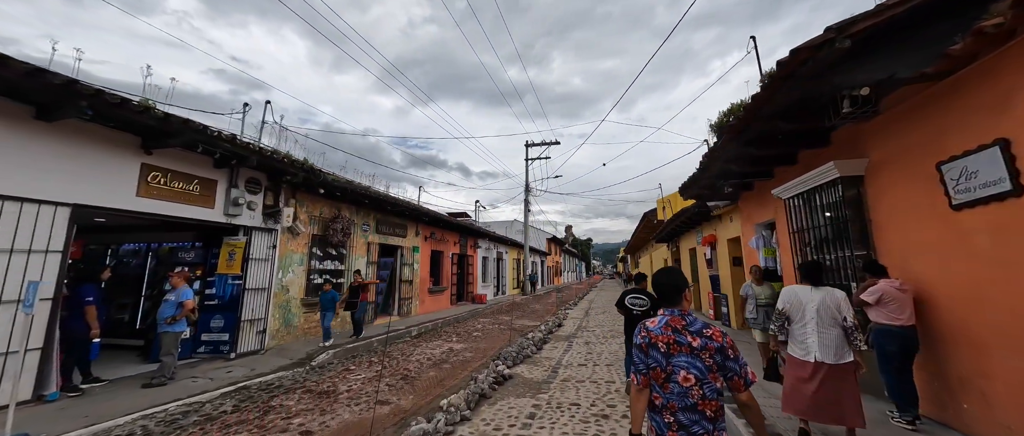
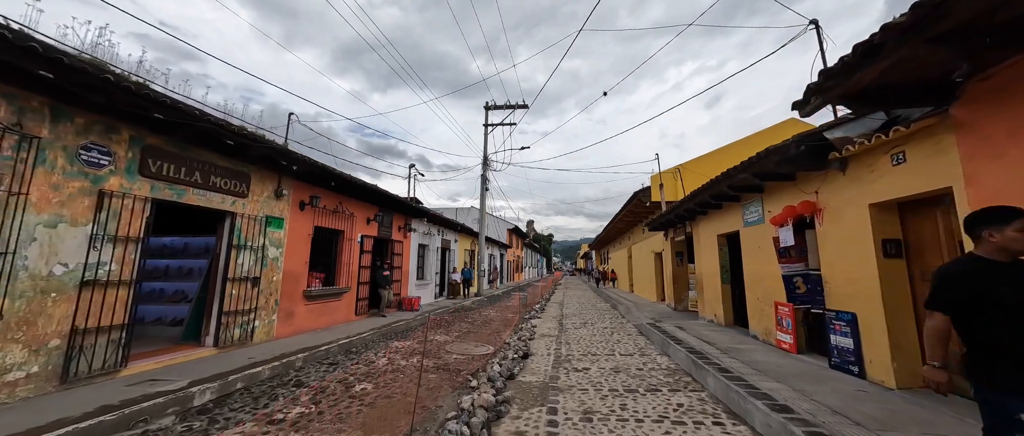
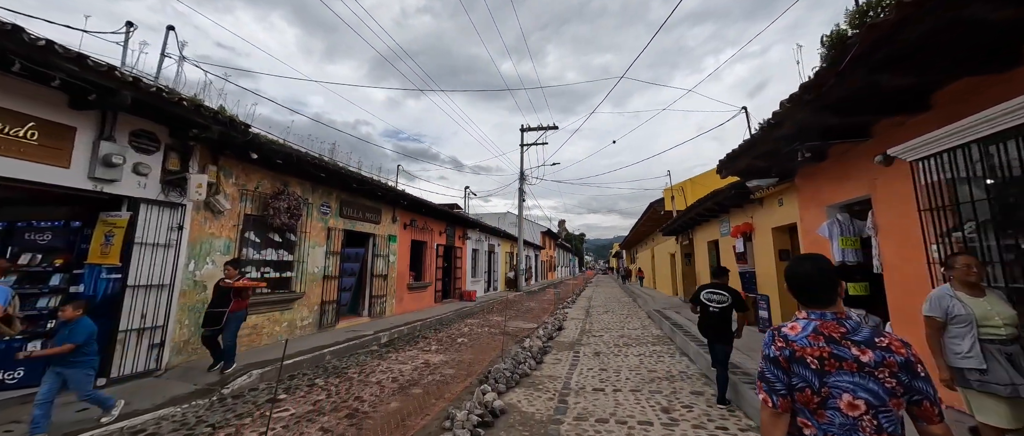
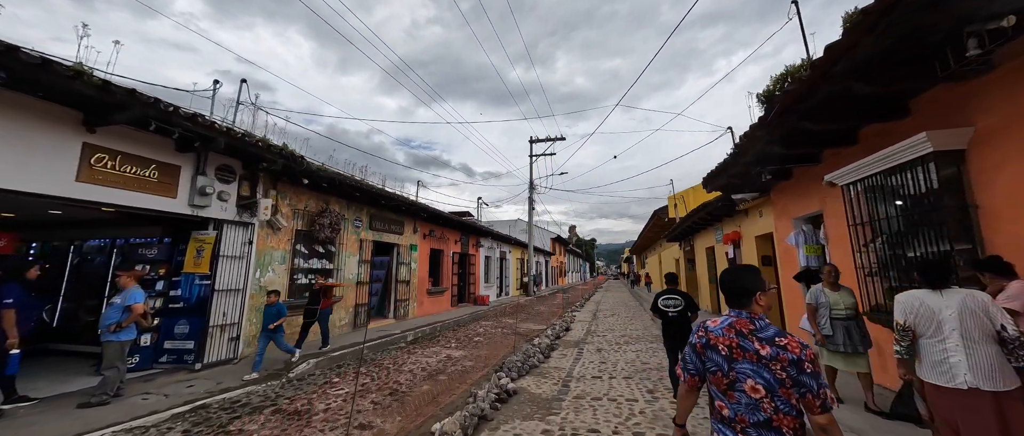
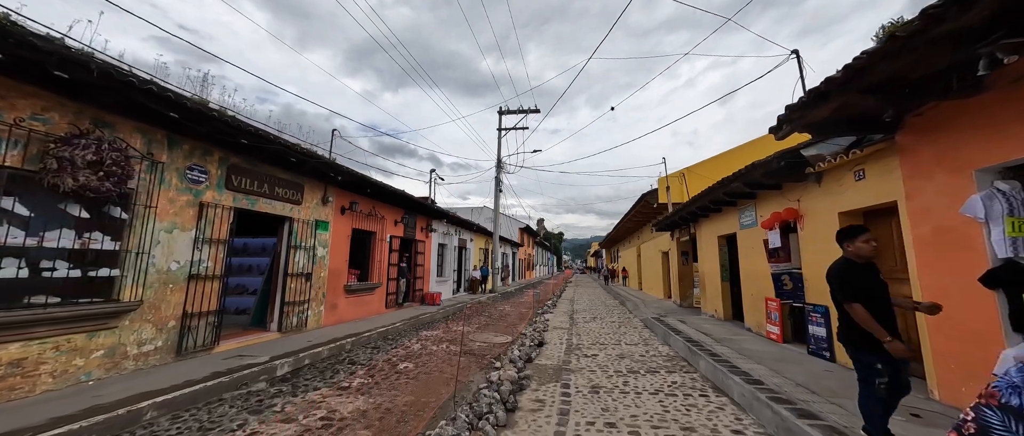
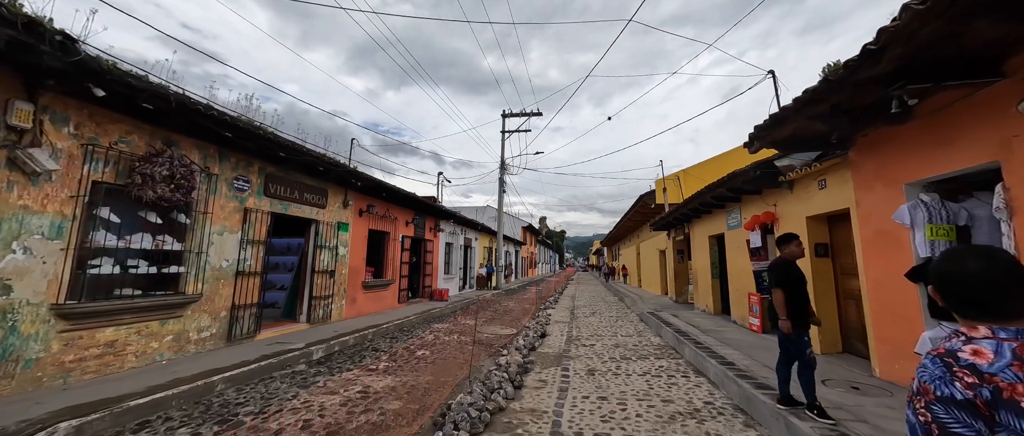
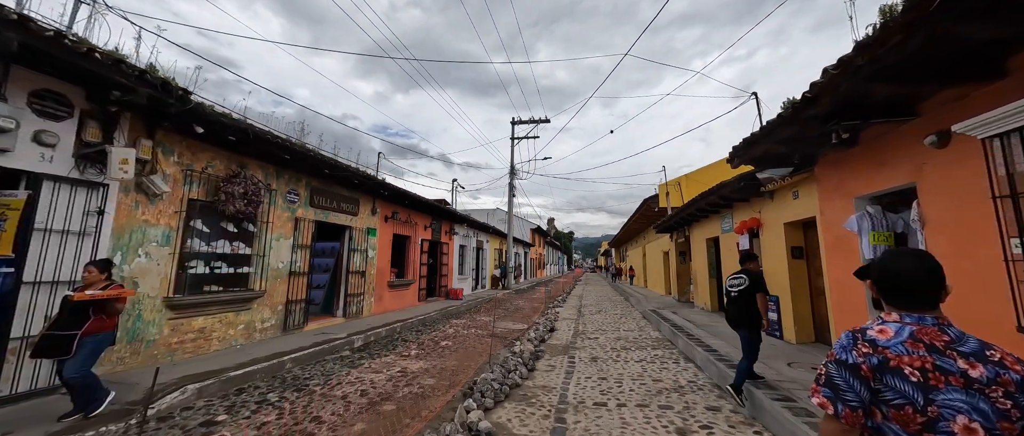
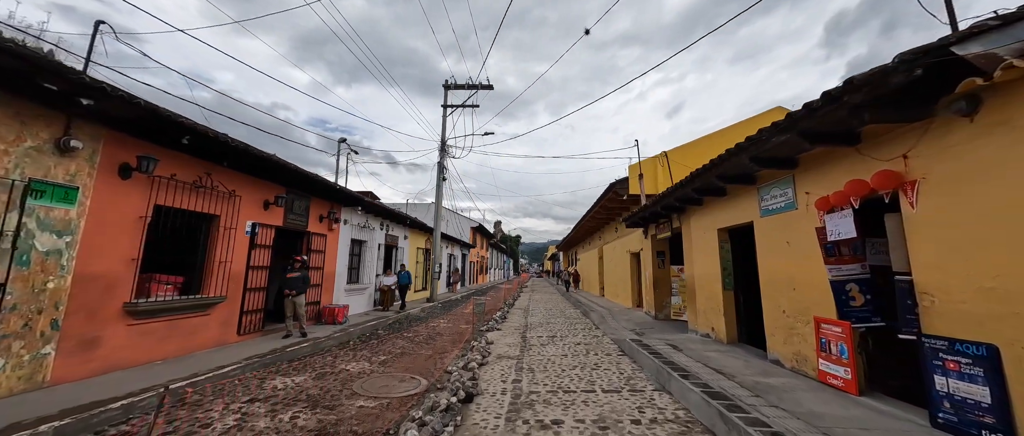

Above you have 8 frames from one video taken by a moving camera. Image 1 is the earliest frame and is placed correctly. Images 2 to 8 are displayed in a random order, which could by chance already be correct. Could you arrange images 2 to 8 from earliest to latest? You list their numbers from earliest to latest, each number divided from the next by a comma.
4, 3, 7, 6, 5, 2, 8
